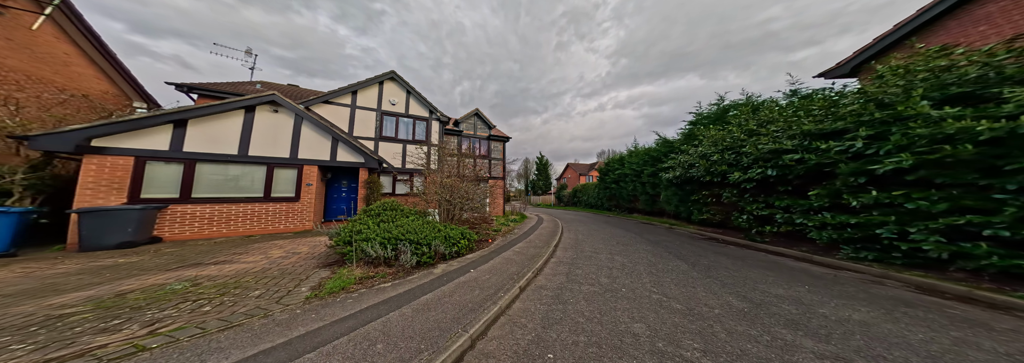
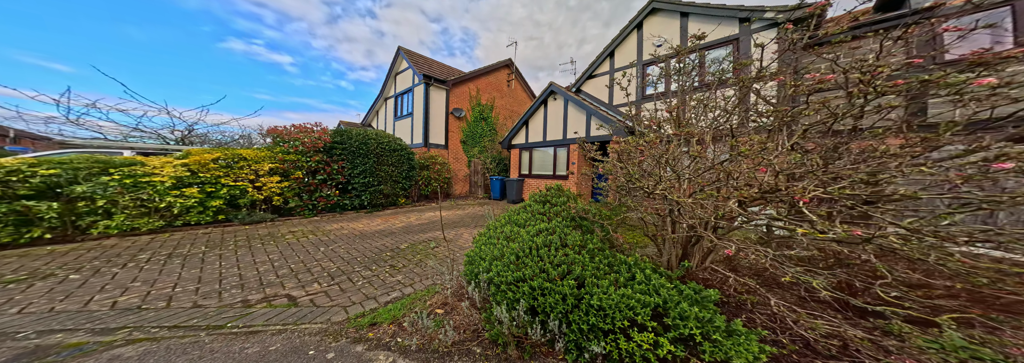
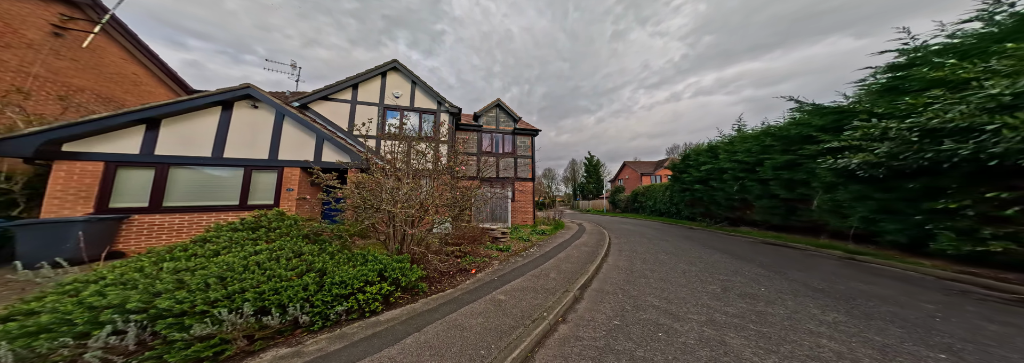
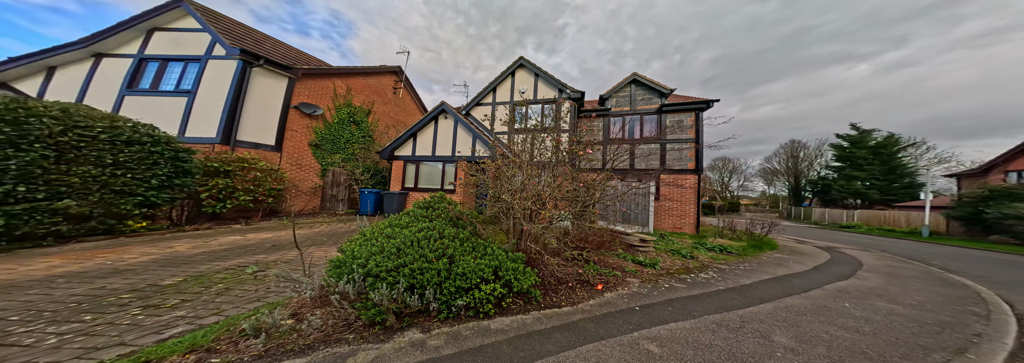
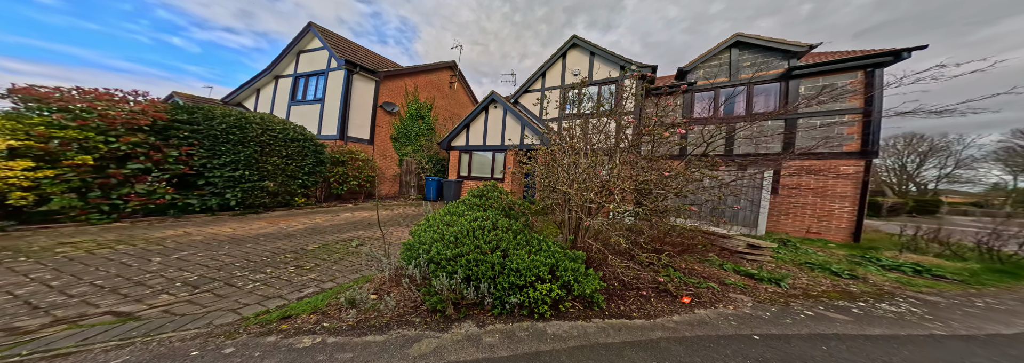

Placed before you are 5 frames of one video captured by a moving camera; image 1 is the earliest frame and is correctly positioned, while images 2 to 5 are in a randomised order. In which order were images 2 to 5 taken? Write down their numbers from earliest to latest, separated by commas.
3, 4, 5, 2
